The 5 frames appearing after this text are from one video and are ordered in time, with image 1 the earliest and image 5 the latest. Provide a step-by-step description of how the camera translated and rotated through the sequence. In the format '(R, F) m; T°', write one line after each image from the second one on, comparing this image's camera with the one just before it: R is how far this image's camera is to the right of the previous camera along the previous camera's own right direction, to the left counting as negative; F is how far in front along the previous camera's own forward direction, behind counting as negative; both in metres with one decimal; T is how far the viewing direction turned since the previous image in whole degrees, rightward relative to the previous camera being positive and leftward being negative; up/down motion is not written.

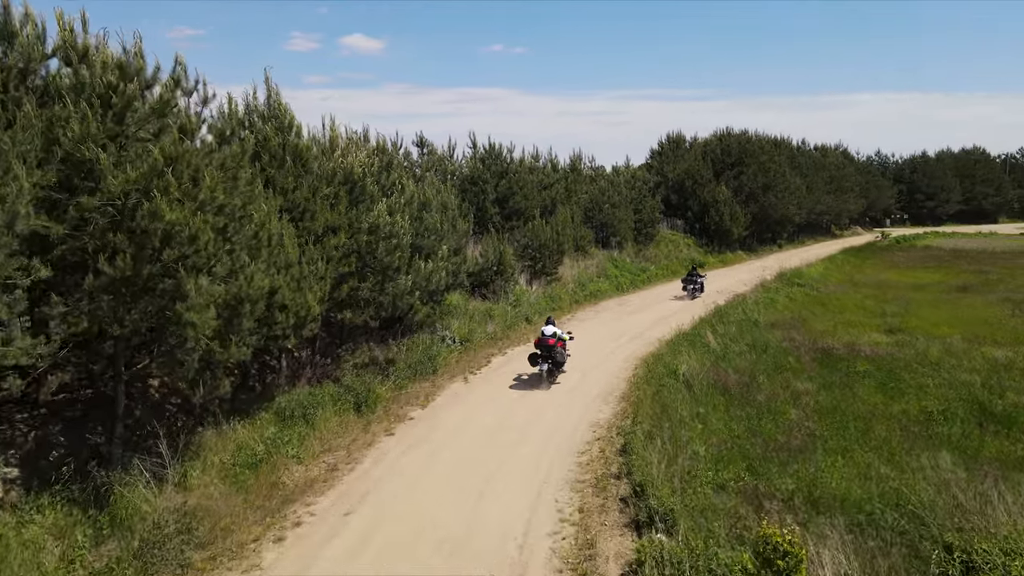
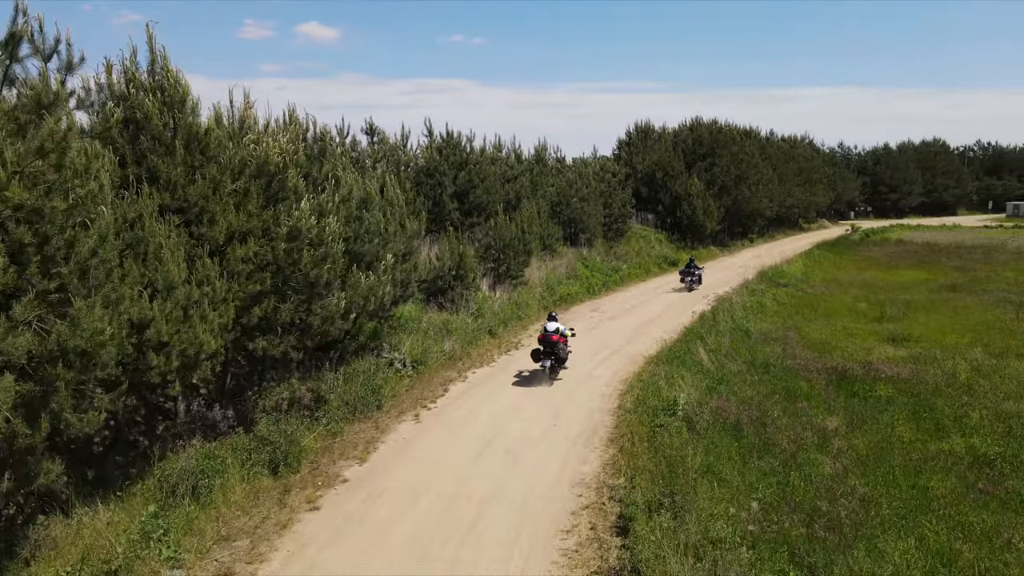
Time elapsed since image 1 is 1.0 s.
(0.0, +2.6) m; +3°
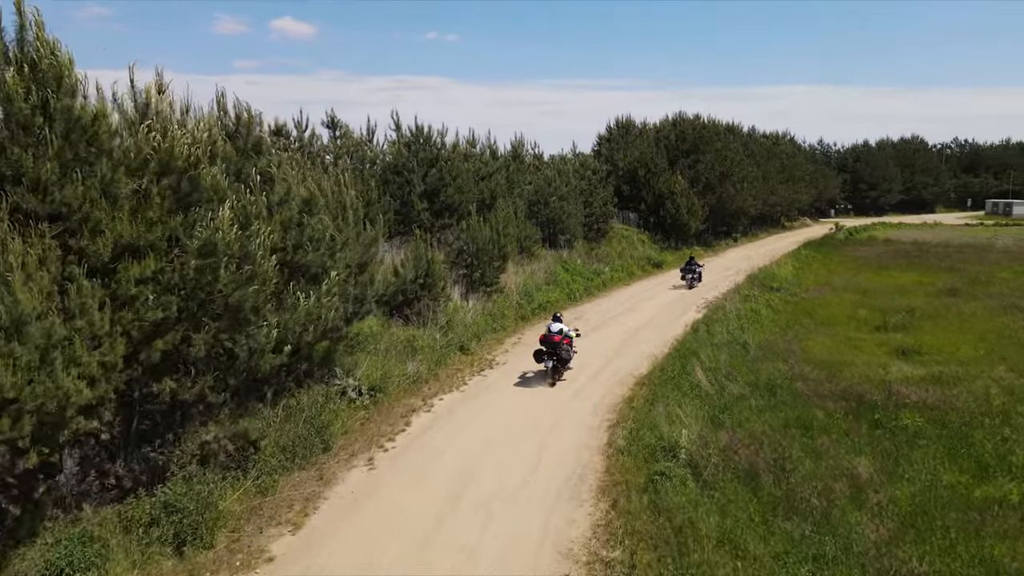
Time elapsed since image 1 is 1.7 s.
(+0.1, +1.8) m; +2°
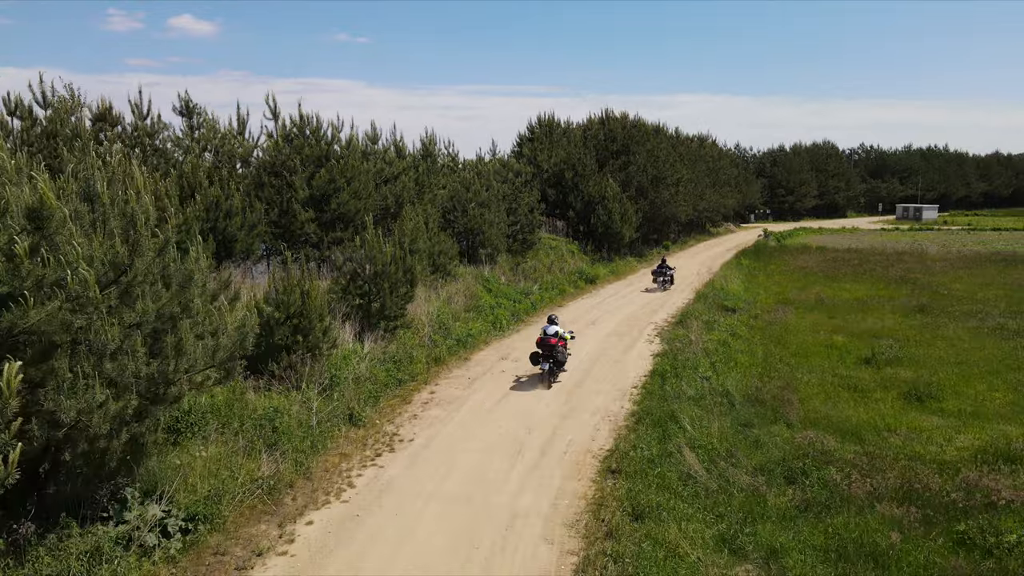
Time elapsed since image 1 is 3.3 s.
(+0.1, +4.3) m; +7°
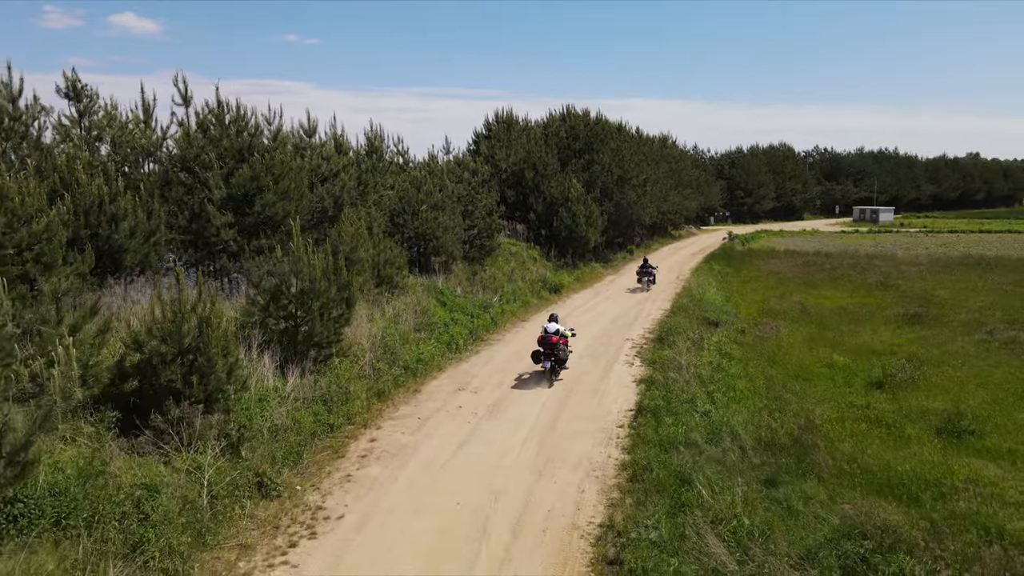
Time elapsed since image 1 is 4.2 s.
(-0.1, +2.5) m; +4°
